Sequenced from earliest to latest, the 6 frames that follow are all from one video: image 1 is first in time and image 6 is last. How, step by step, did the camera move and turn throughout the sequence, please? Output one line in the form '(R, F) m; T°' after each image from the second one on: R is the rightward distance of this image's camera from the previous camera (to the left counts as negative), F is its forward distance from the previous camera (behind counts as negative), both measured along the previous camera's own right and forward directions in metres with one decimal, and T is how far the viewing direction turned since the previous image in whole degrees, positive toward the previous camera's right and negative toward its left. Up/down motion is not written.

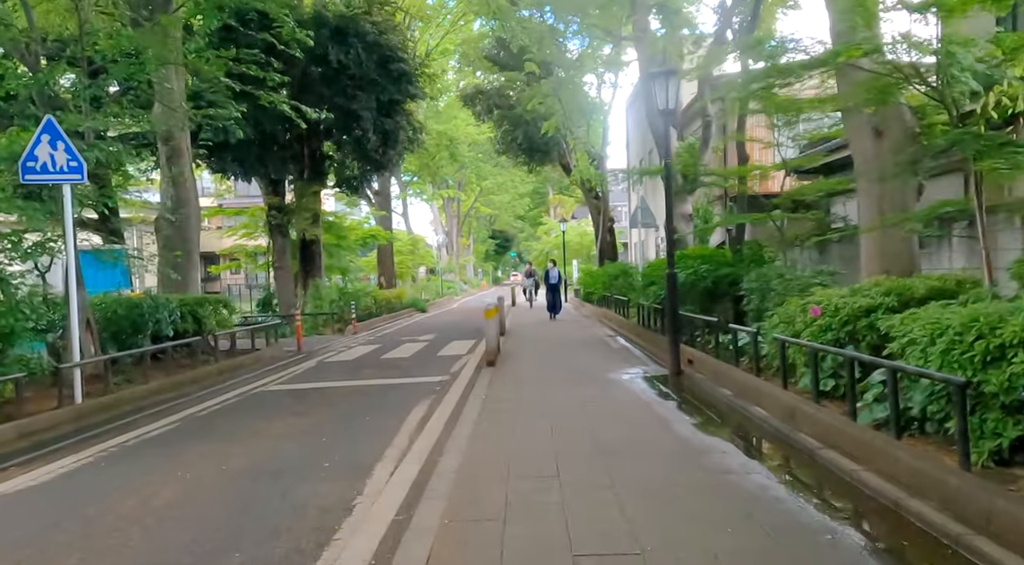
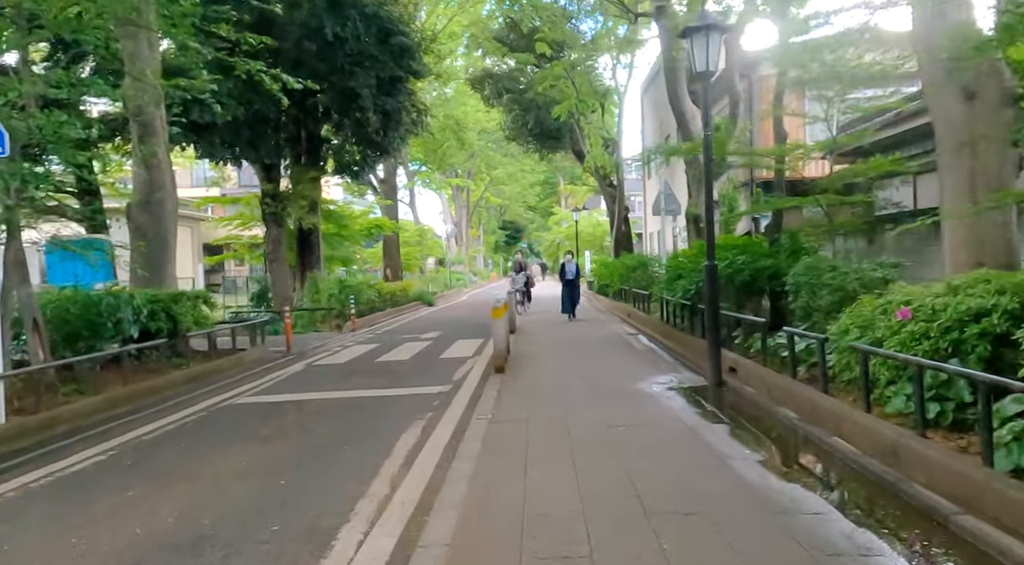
(0.0, +1.5) m; -1°
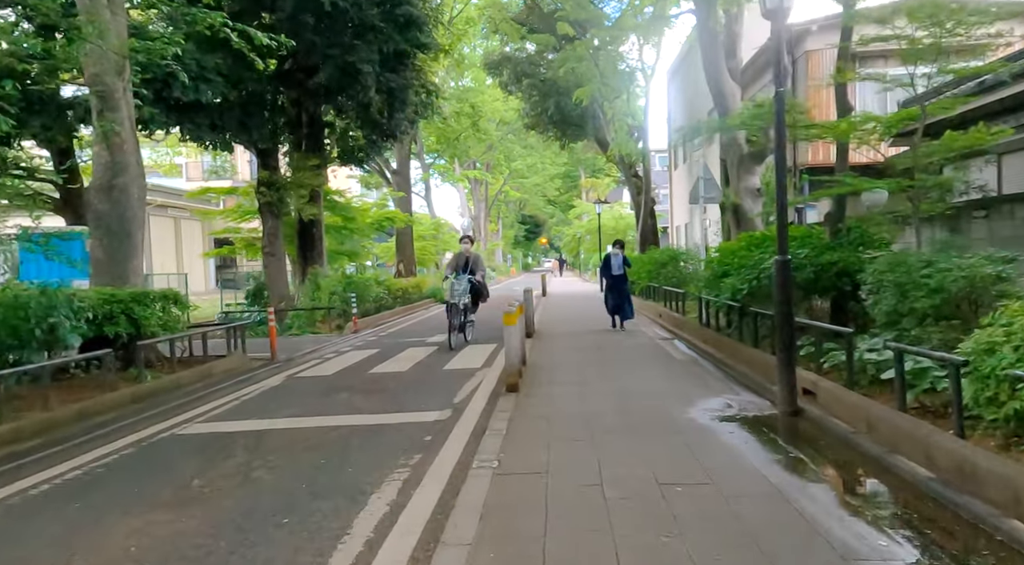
(+0.1, +1.8) m; -2°
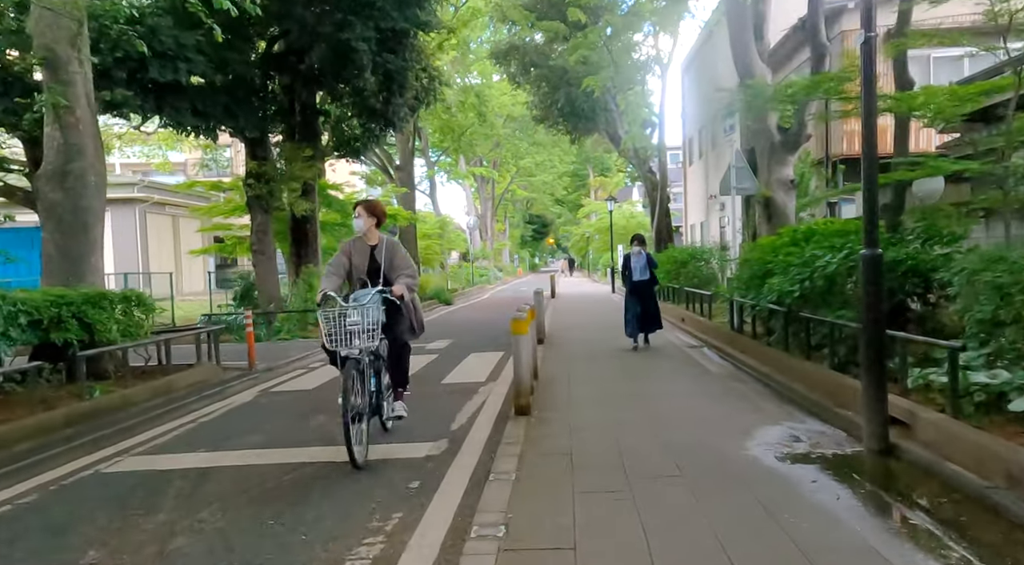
(0.0, +1.4) m; -1°
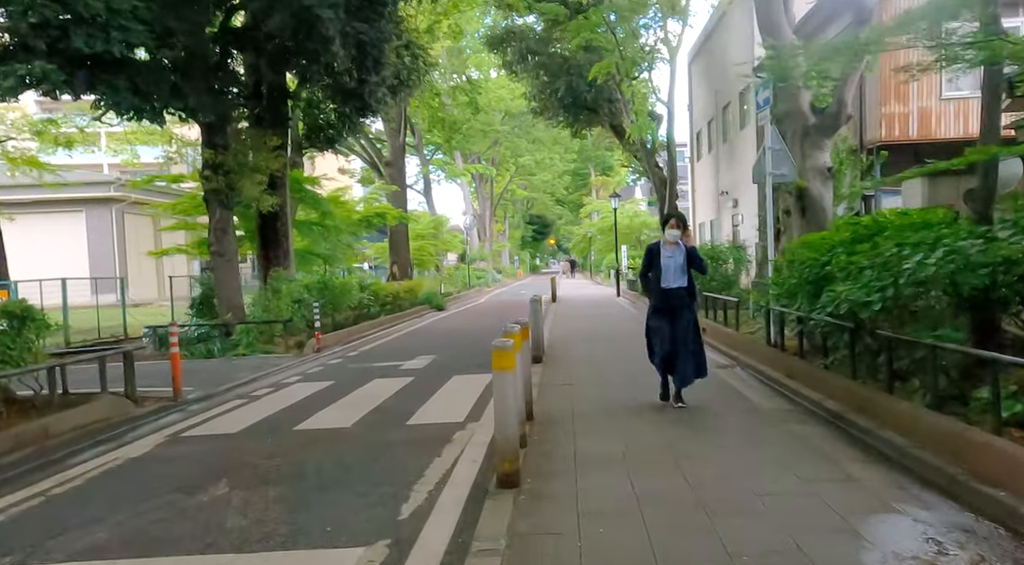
(+0.1, +2.1) m; 0°
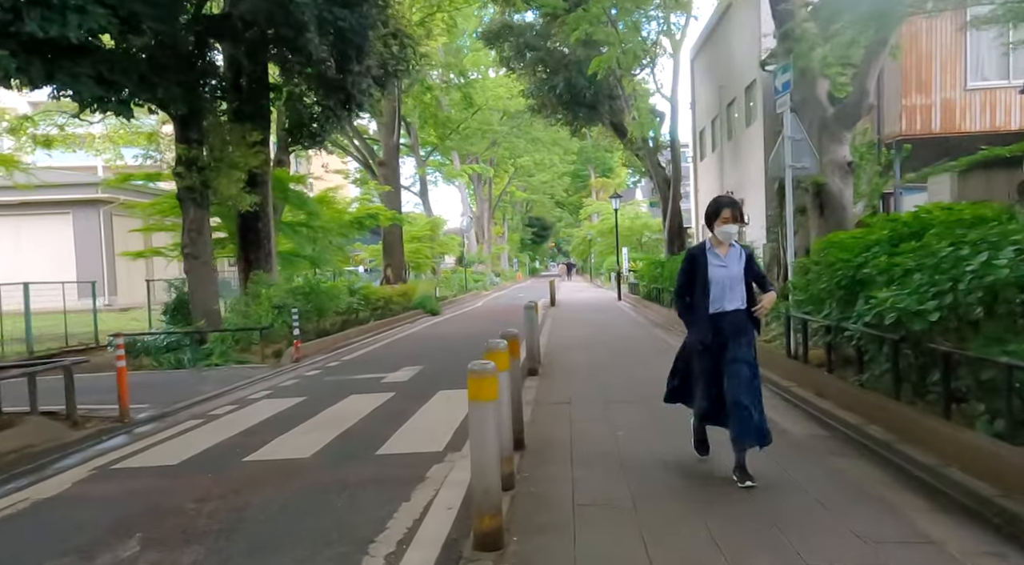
(+0.1, +1.0) m; 0°
